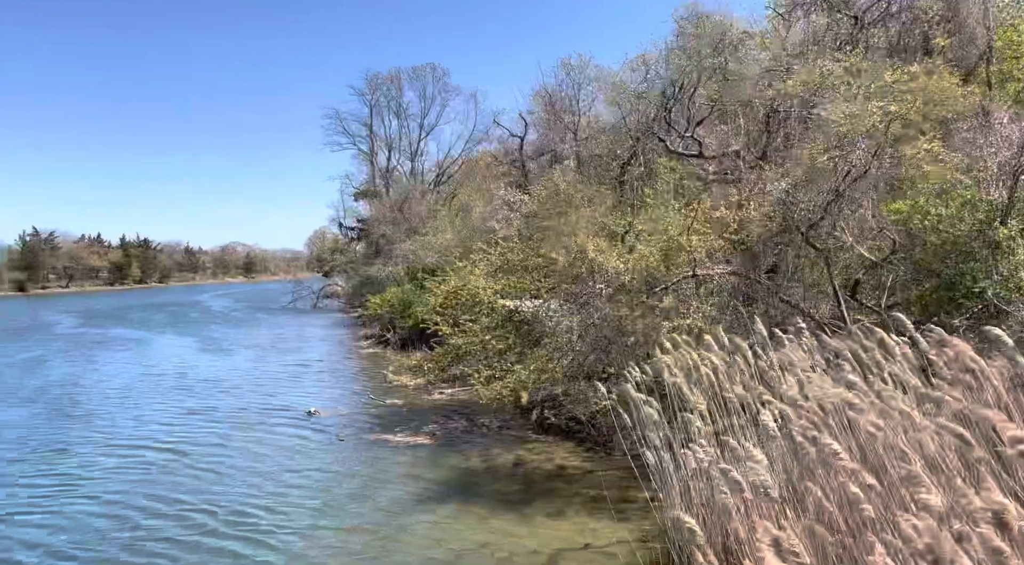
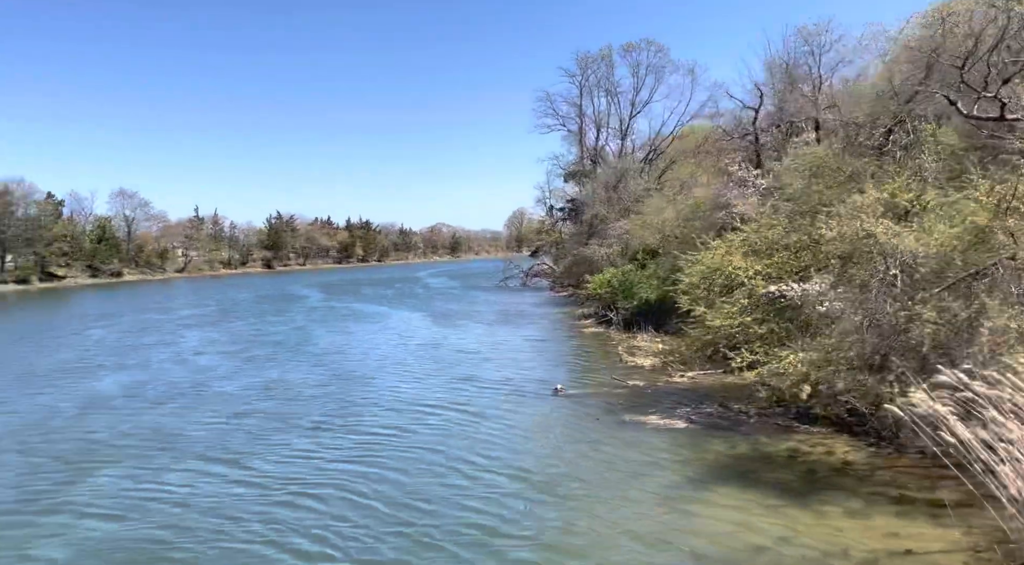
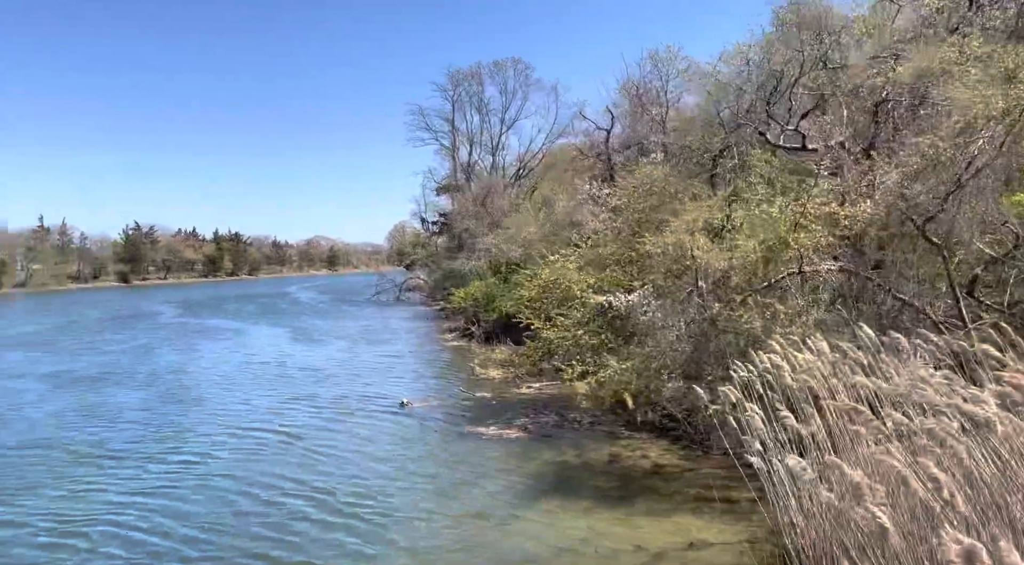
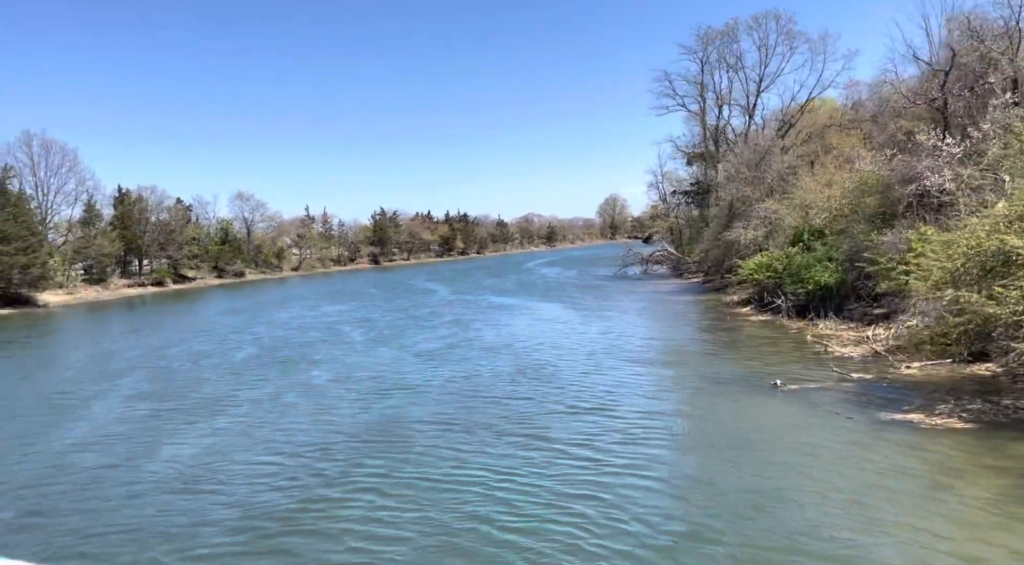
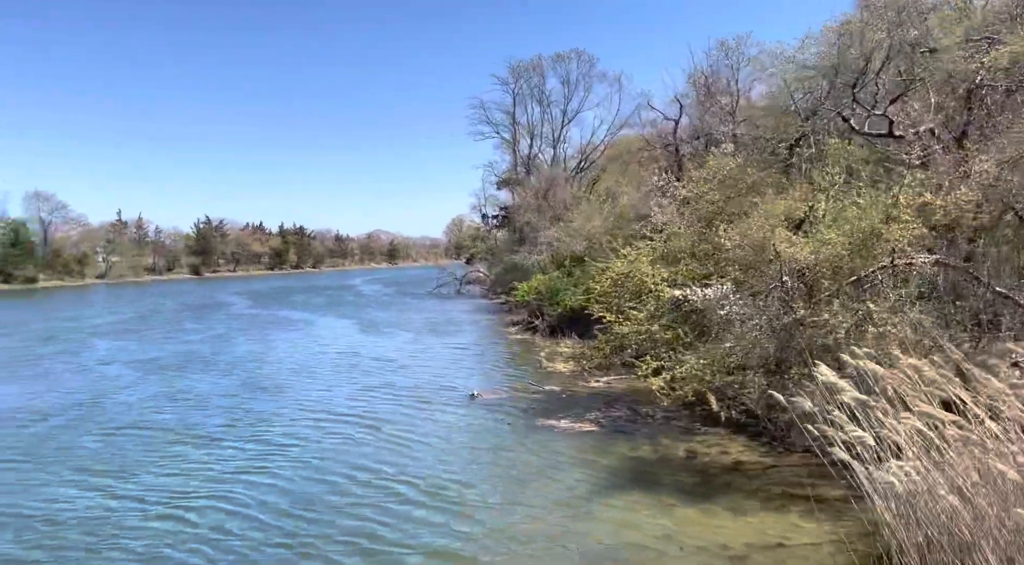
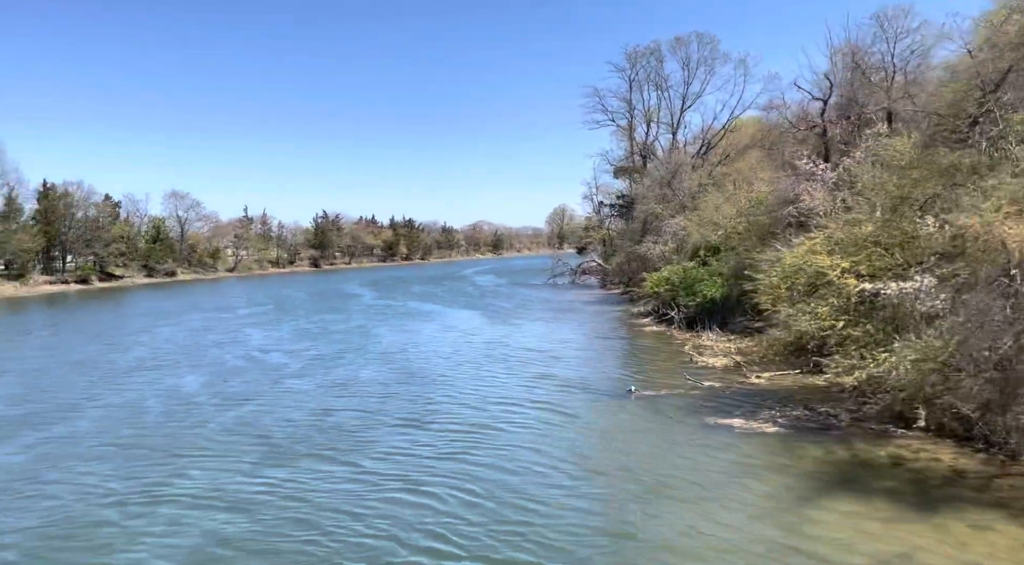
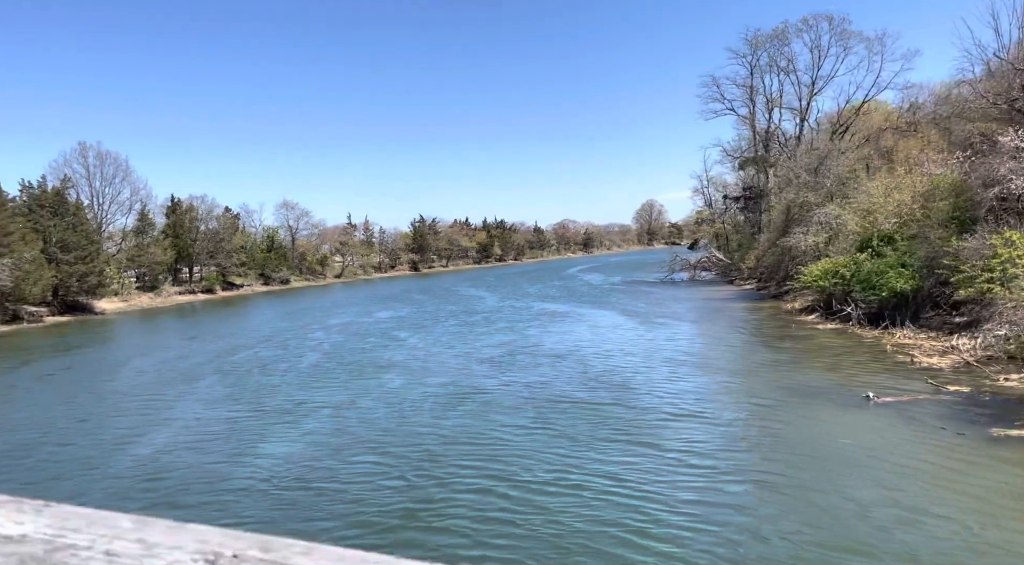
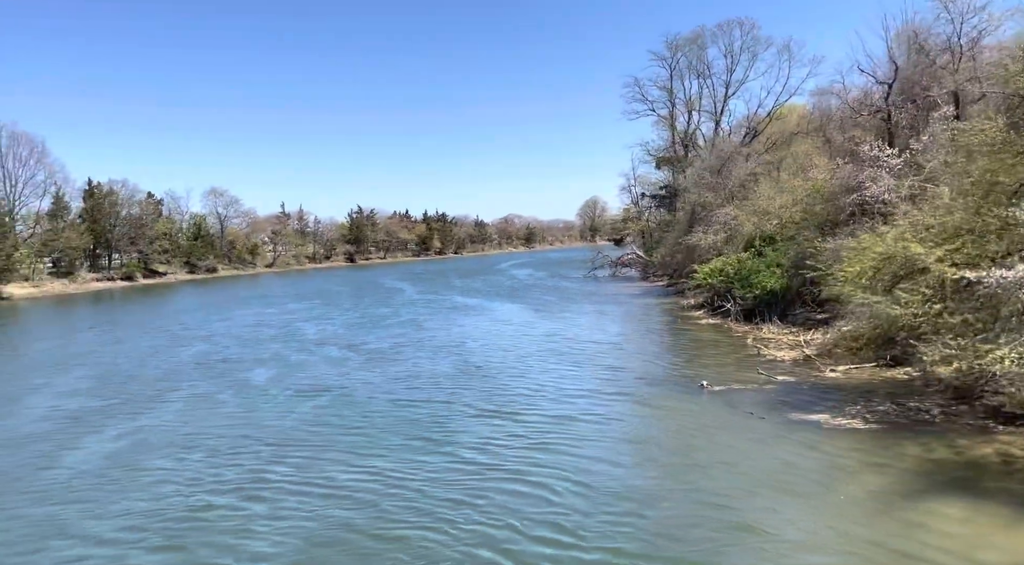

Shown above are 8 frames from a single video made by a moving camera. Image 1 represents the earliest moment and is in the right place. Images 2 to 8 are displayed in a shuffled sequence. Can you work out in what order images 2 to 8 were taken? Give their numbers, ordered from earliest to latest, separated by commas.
3, 5, 2, 6, 8, 4, 7
